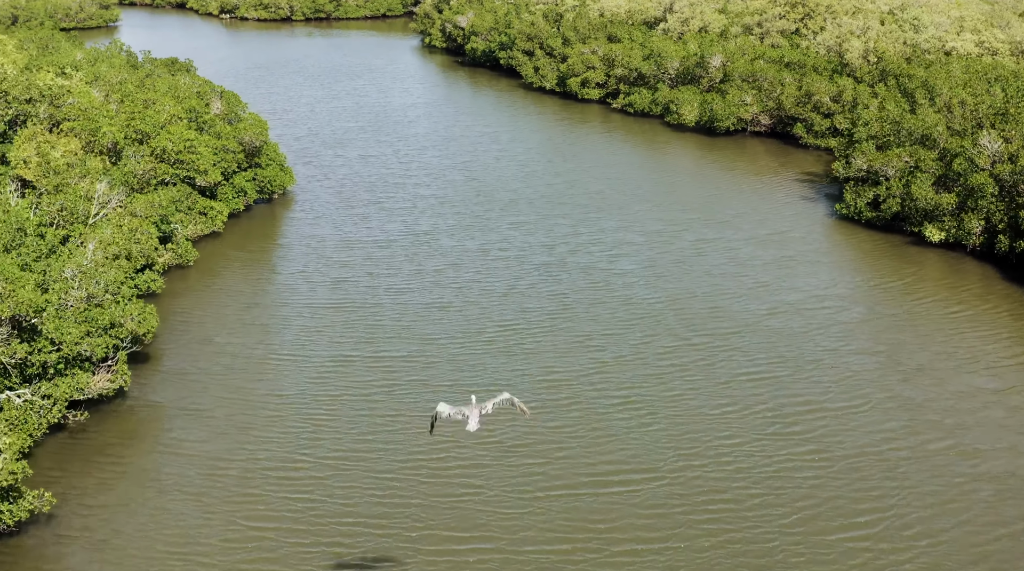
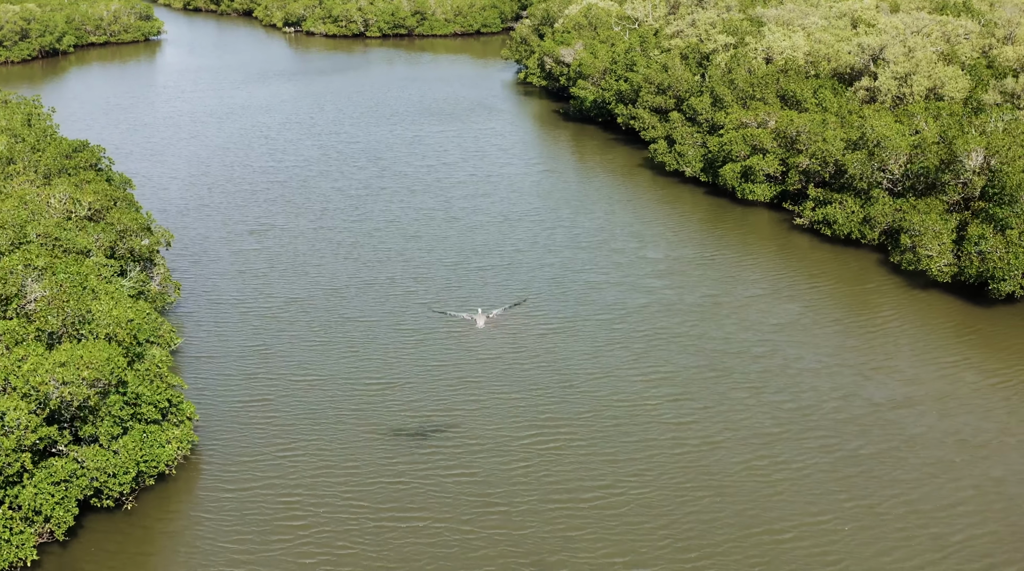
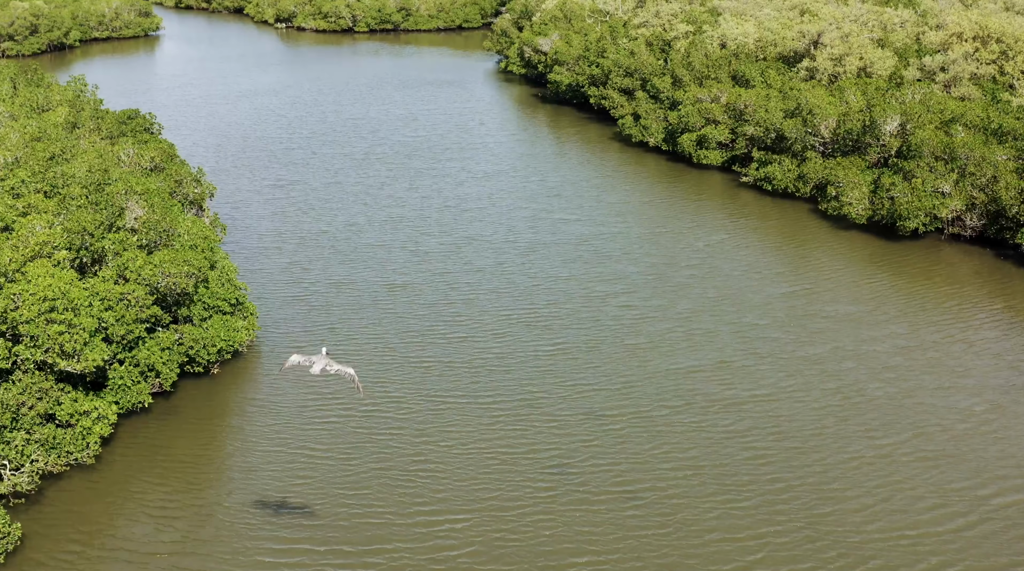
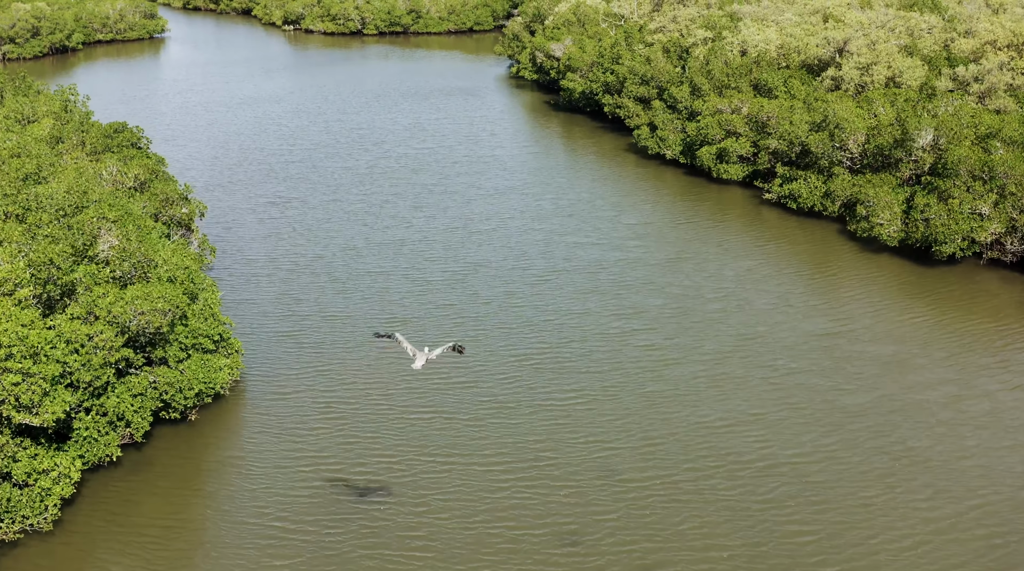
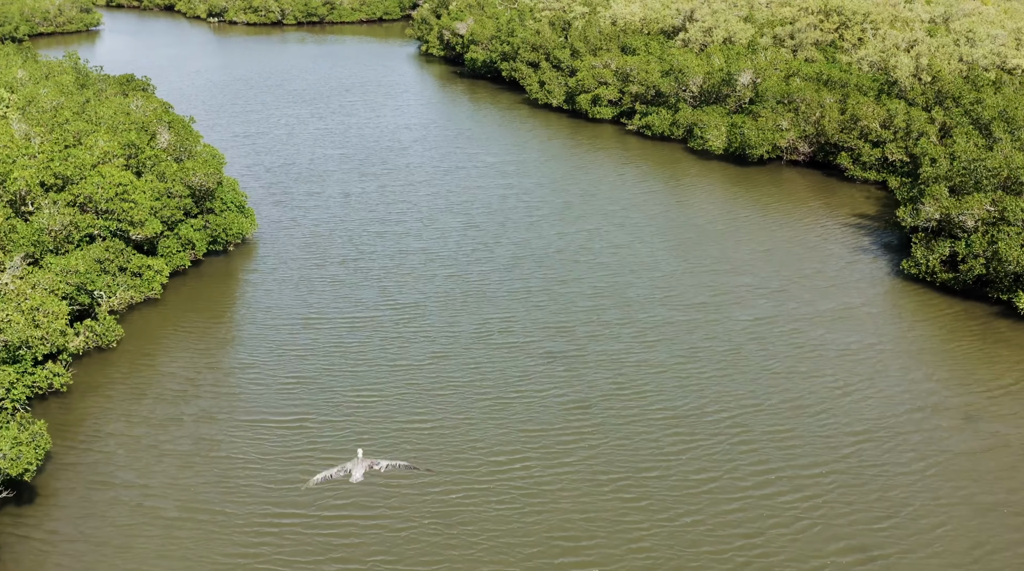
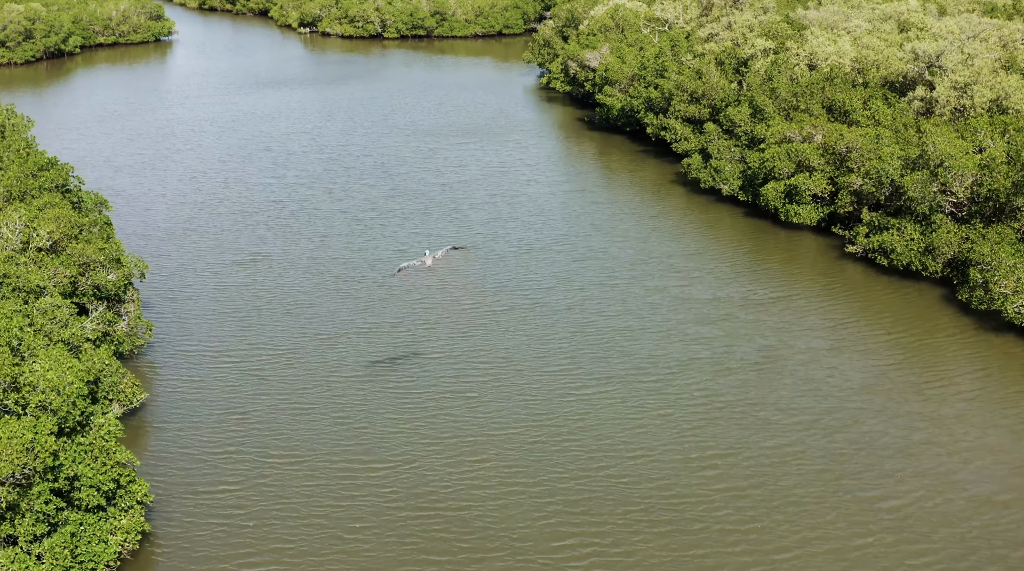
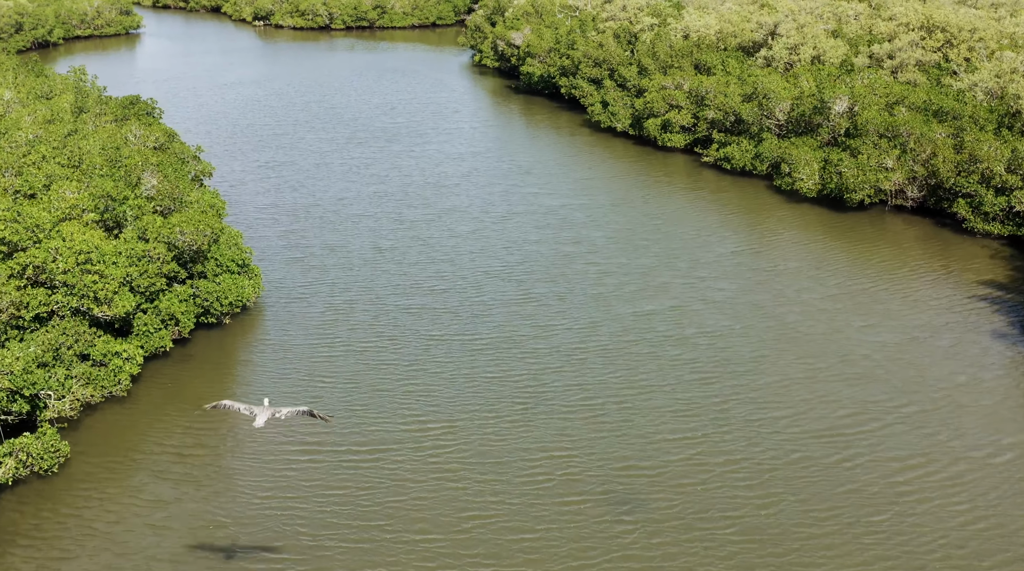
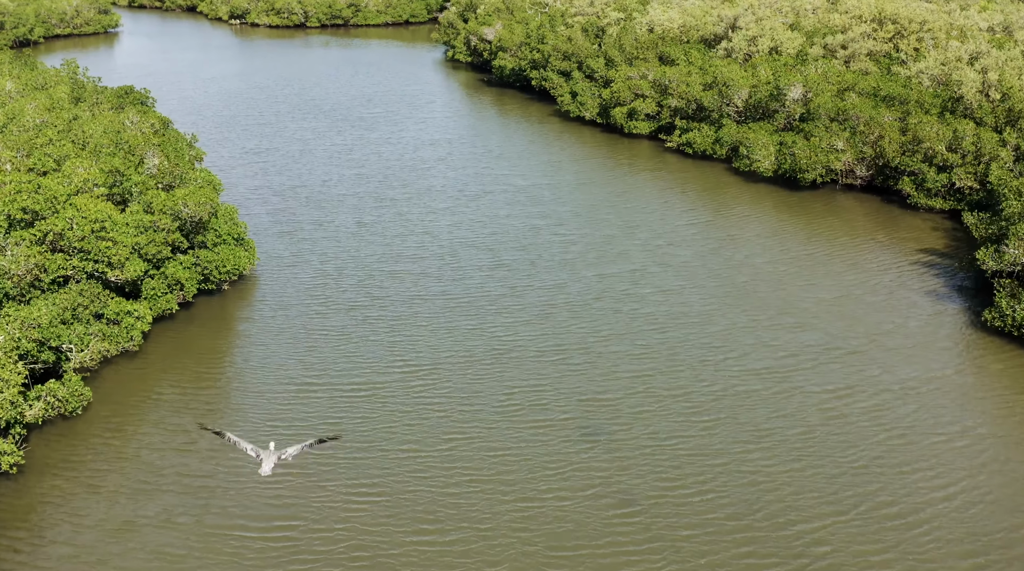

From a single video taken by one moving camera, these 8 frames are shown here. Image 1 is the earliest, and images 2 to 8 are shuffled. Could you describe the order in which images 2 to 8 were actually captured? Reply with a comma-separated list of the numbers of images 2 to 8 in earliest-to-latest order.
5, 8, 7, 3, 4, 2, 6
